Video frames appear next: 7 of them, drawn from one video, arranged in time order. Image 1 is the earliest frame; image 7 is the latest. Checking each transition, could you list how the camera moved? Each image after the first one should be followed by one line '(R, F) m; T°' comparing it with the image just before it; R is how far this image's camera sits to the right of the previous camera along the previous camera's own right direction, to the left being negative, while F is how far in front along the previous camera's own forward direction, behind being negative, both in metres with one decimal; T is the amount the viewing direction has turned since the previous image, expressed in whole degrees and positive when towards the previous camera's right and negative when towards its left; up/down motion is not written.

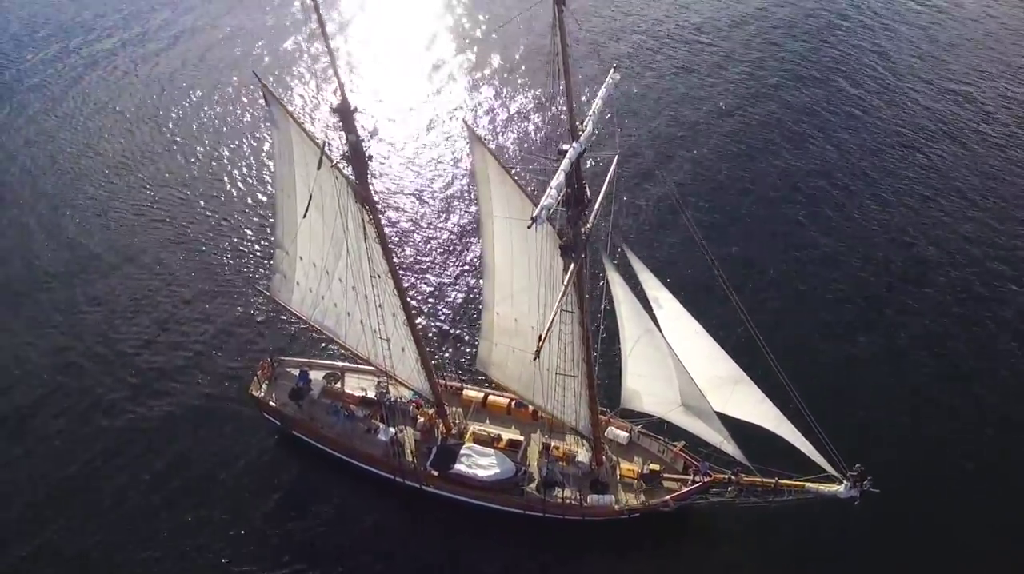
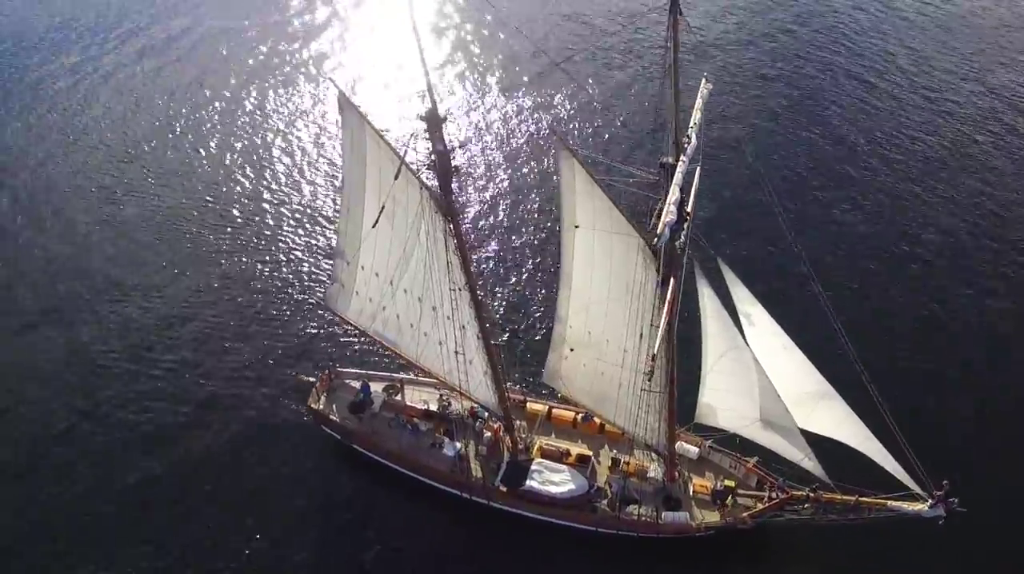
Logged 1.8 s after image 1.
(-5.7, +1.1) m; 0°
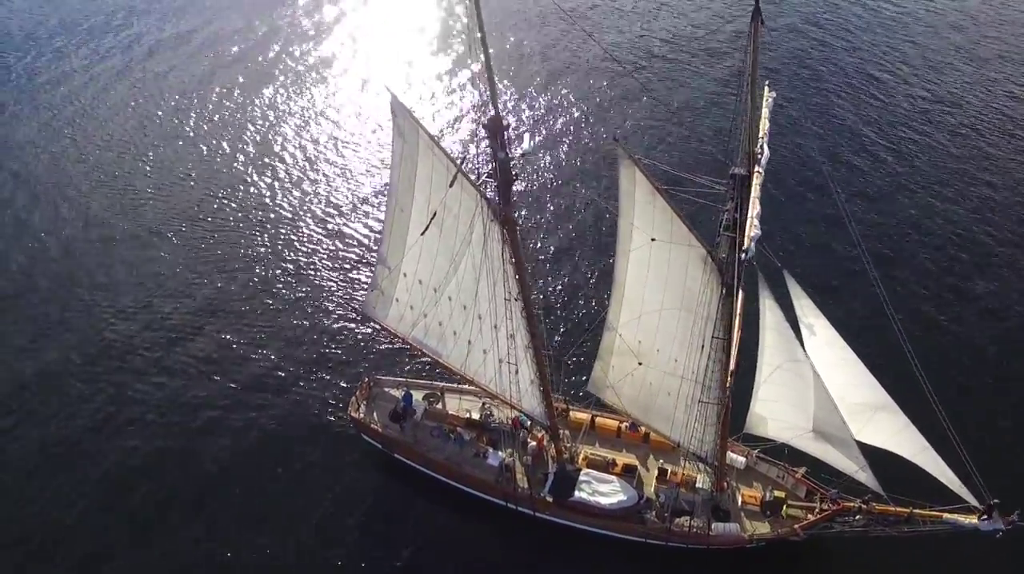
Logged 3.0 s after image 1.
(-3.9, +0.7) m; 0°
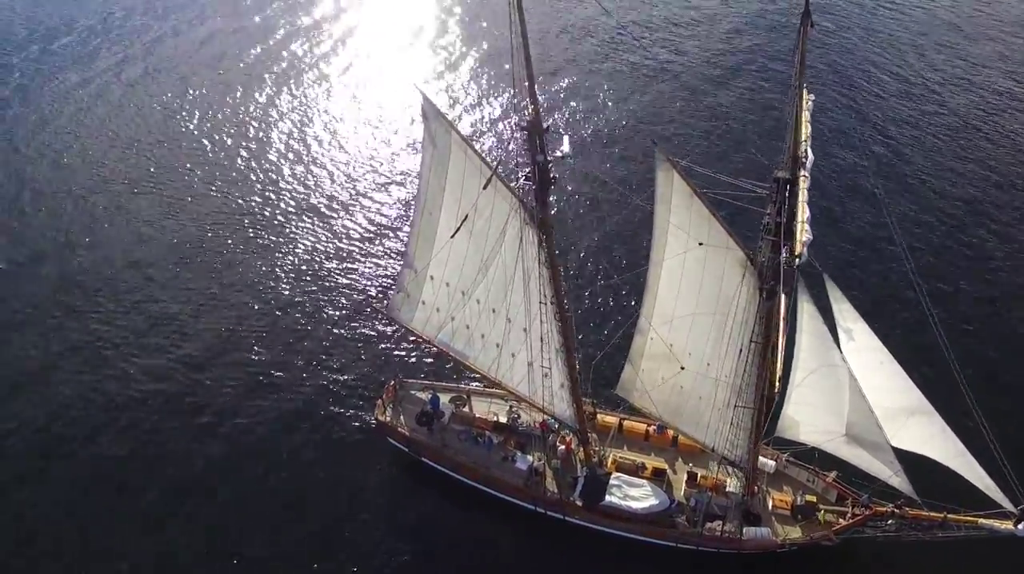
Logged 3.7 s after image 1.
(-2.2, +0.3) m; 0°
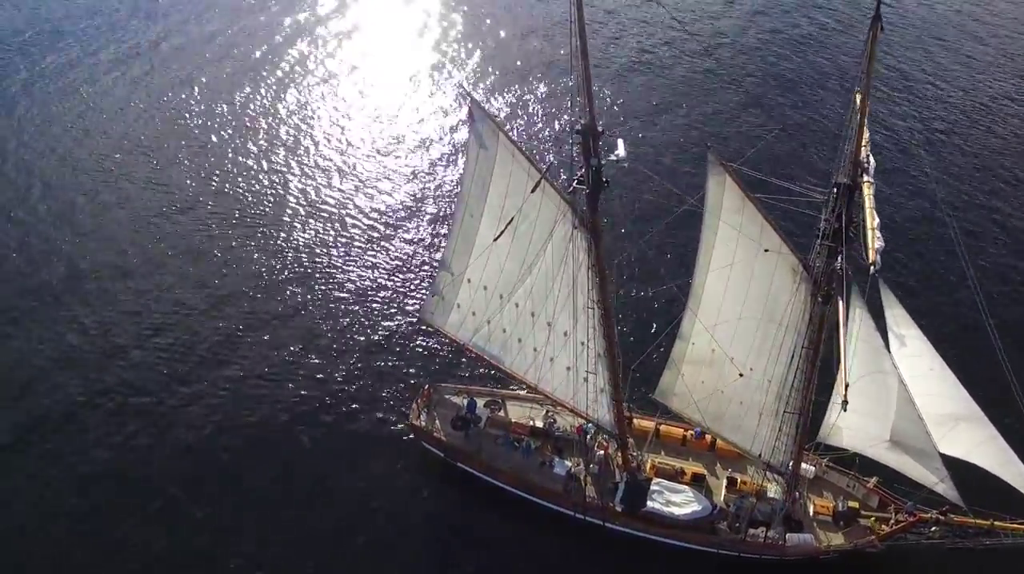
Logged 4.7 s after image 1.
(-3.2, +0.4) m; 0°
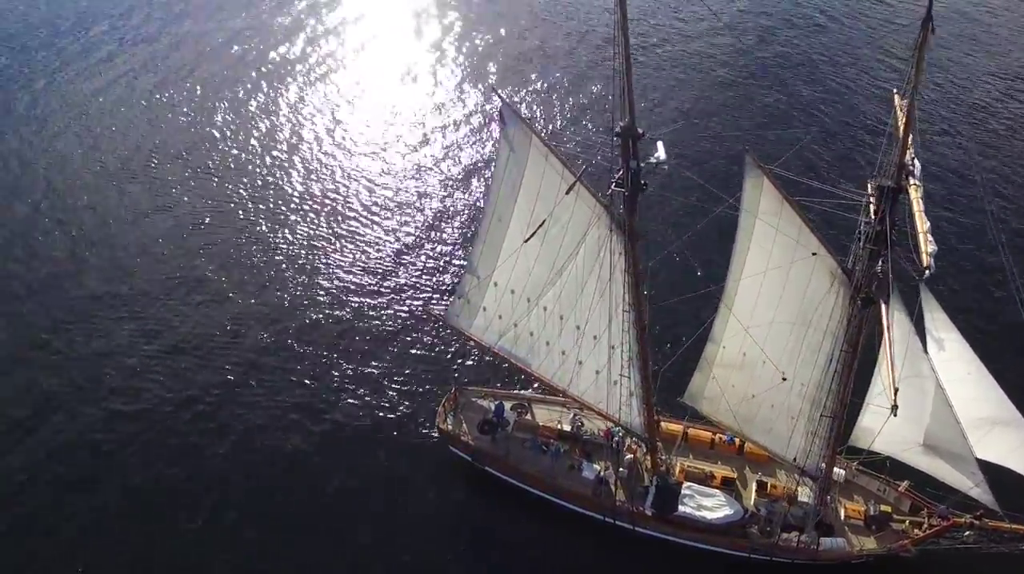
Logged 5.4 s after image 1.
(-2.2, +0.3) m; 0°
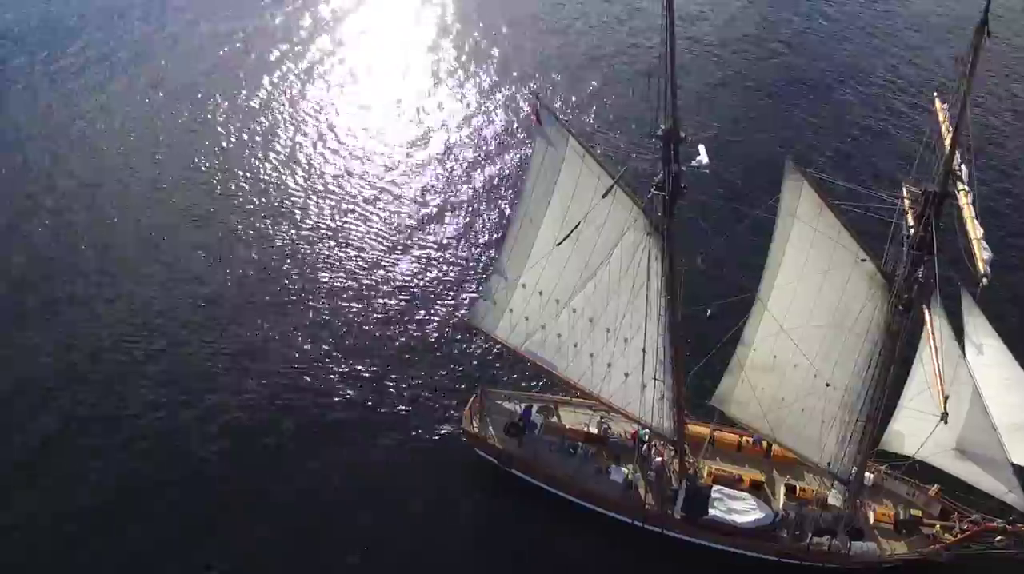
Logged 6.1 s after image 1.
(-2.3, +0.3) m; 0°
